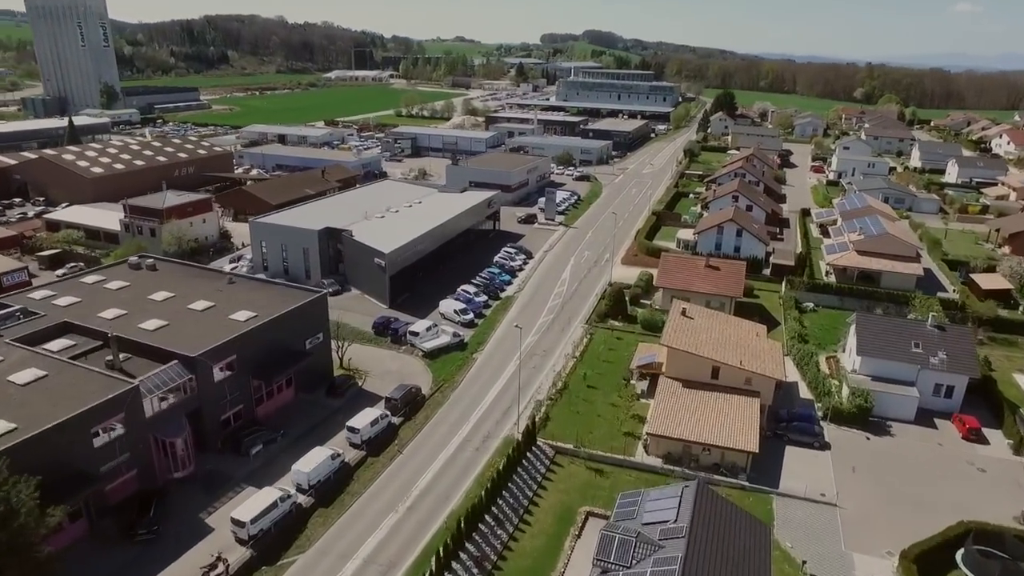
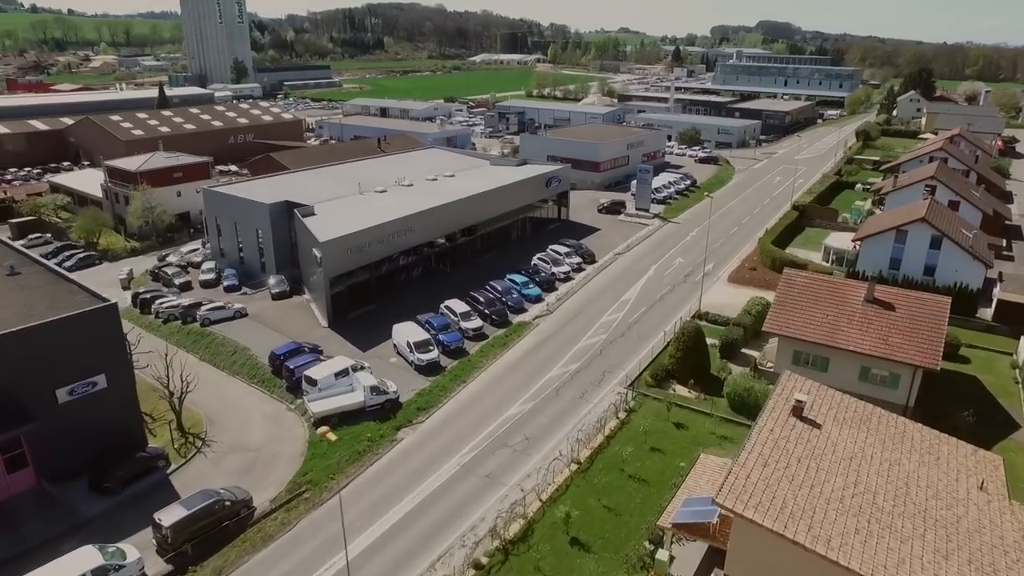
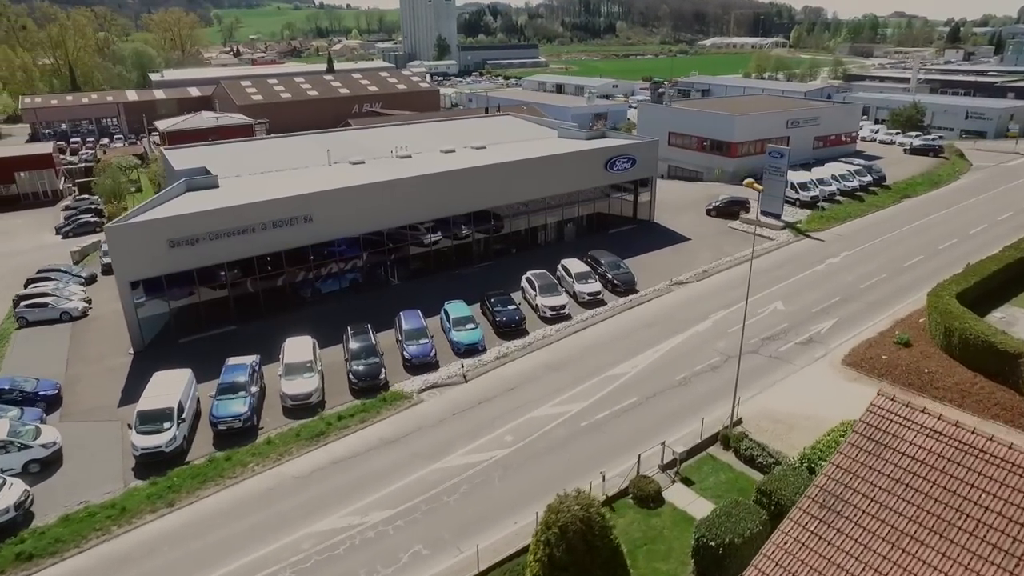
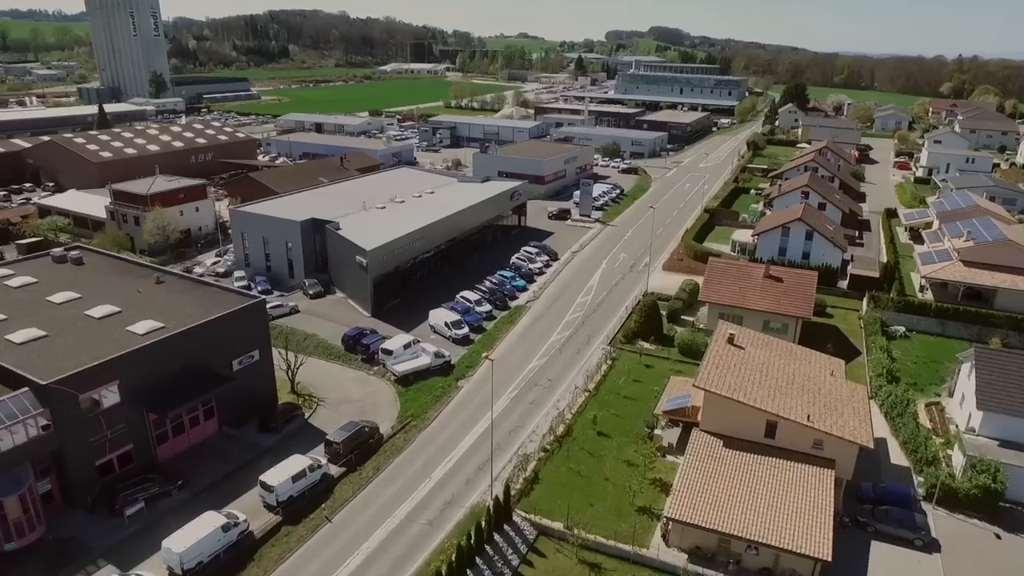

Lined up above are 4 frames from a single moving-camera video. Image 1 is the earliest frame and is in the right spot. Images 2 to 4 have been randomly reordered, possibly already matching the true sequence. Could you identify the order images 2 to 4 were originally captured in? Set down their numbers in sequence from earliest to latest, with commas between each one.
4, 2, 3
